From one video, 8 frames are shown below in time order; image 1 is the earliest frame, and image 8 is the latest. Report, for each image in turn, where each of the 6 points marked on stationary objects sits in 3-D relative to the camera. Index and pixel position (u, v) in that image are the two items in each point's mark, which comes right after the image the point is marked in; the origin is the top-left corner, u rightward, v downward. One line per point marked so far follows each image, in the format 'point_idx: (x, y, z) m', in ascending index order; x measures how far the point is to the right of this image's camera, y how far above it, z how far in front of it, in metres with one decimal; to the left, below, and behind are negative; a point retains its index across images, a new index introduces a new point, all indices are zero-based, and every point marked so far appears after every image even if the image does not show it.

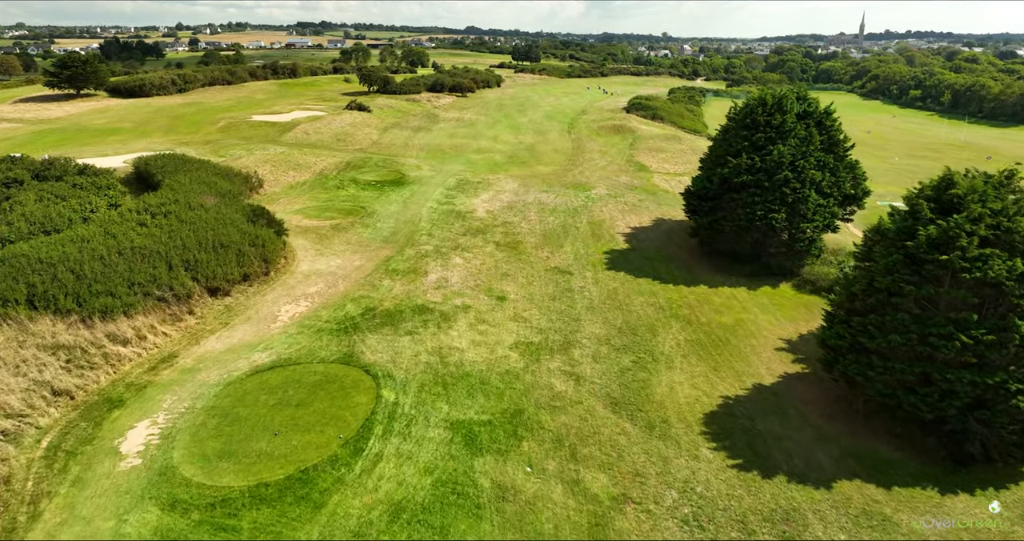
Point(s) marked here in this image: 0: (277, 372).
0: (-5.7, -2.5, +16.9) m
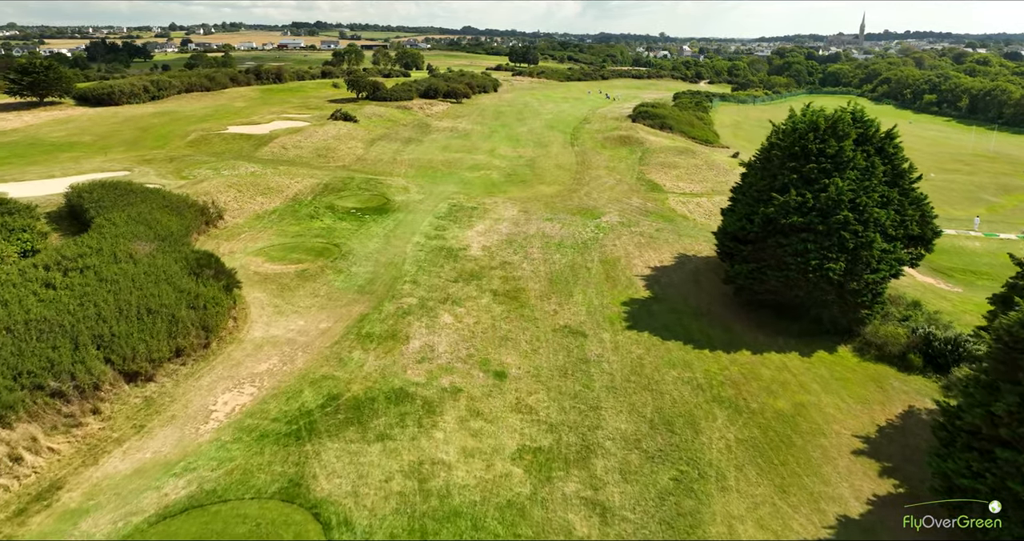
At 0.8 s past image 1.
0: (-5.7, -4.4, +12.3) m
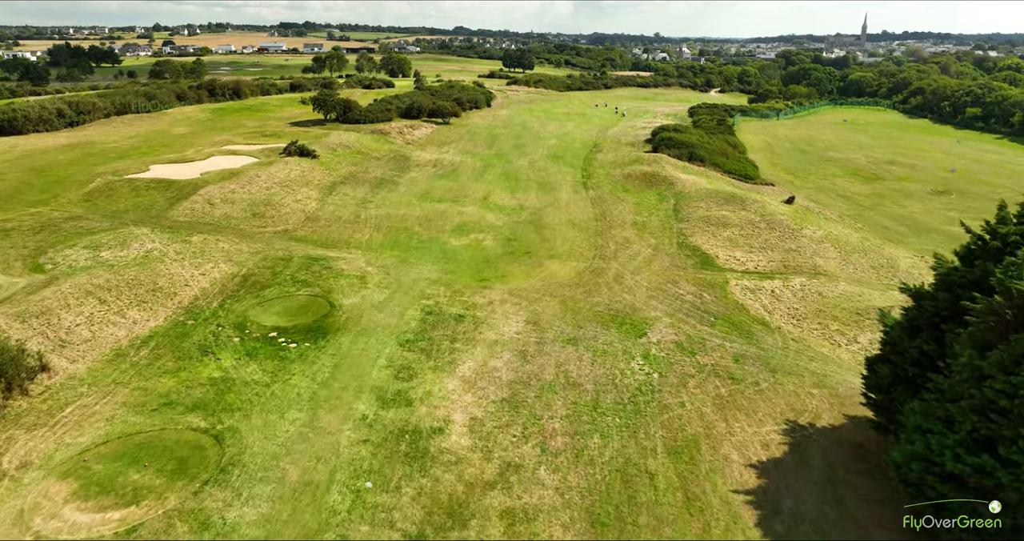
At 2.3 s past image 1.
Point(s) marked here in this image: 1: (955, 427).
0: (-5.3, -9.2, +0.9) m
1: (+8.1, -2.8, +12.6) m
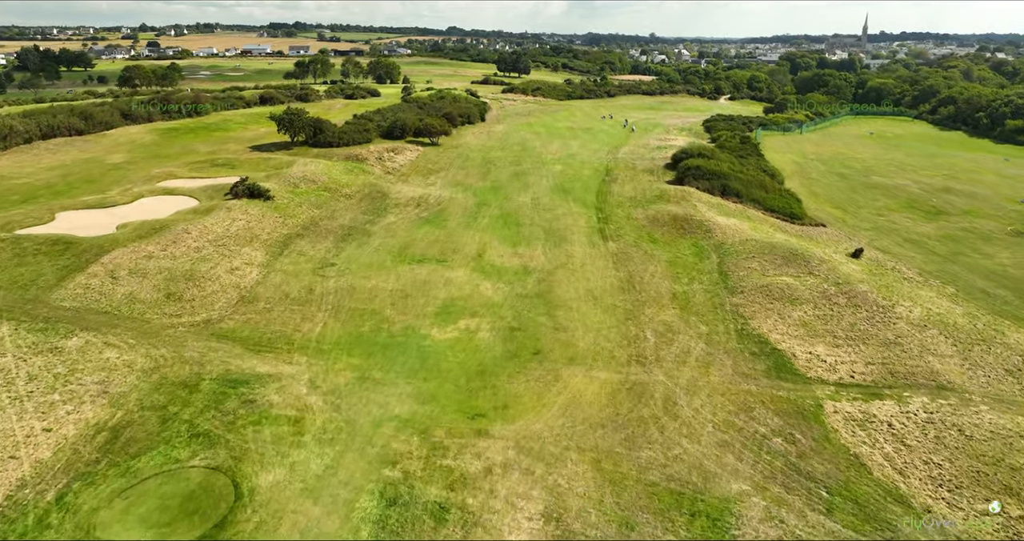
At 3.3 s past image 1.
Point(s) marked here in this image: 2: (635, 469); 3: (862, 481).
0: (-4.9, -12.9, -7.8) m
1: (+8.4, -6.4, +4.0) m
2: (+3.1, -4.9, +17.1) m
3: (+8.7, -5.2, +17.3) m
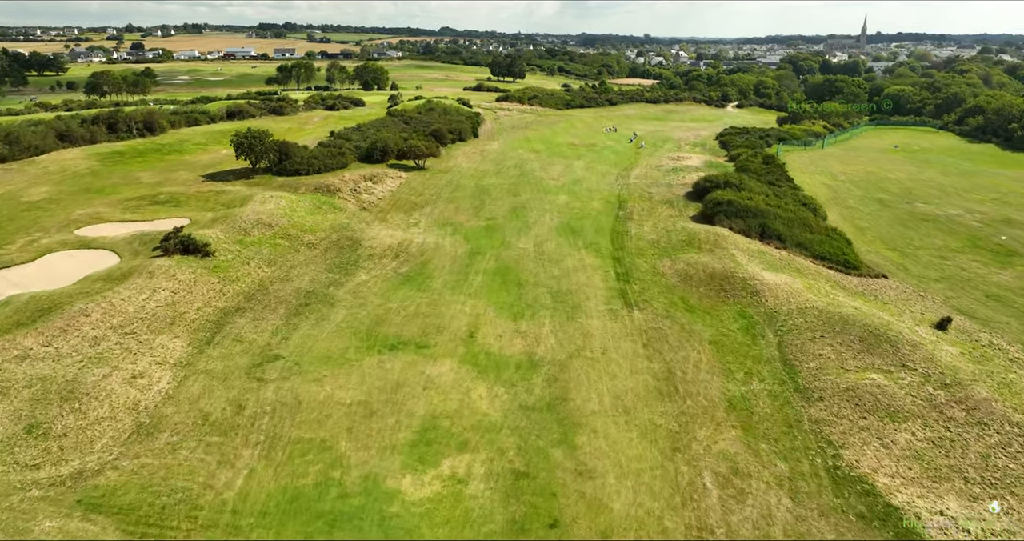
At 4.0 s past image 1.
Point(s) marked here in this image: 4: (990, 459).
0: (-4.4, -16.0, -15.2) m
1: (+8.7, -9.5, -3.3) m
2: (+3.2, -8.0, +9.8) m
3: (+8.9, -8.4, +10.0) m
4: (+13.1, -5.1, +19.0) m
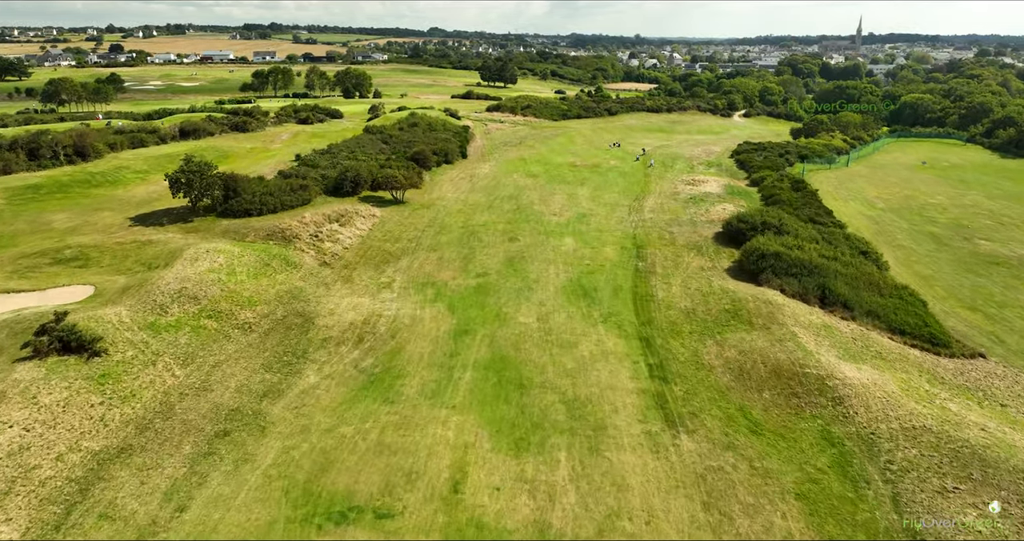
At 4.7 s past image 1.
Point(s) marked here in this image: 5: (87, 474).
0: (-3.7, -19.3, -23.2) m
1: (+9.2, -12.8, -11.0) m
2: (+3.6, -11.3, +2.0) m
3: (+9.2, -11.6, +2.2) m
4: (+13.3, -8.3, +11.3) m
5: (-10.8, -4.9, +17.6) m
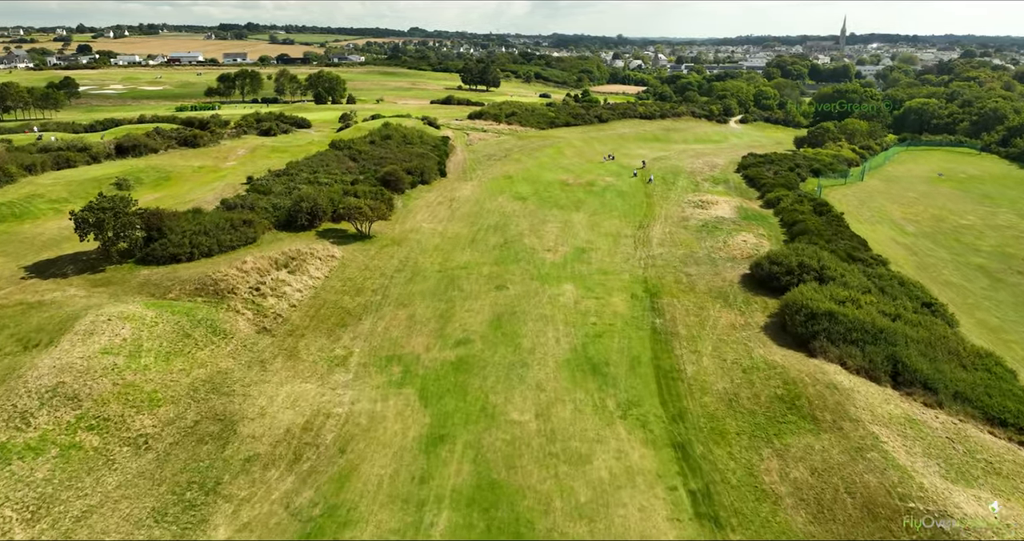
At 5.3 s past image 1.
0: (-2.6, -21.9, -30.0) m
1: (+10.0, -15.2, -17.6) m
2: (+4.0, -13.8, -4.7) m
3: (+9.7, -14.1, -4.3) m
4: (+13.5, -10.7, +4.9) m
5: (-10.8, -7.5, +10.6) m
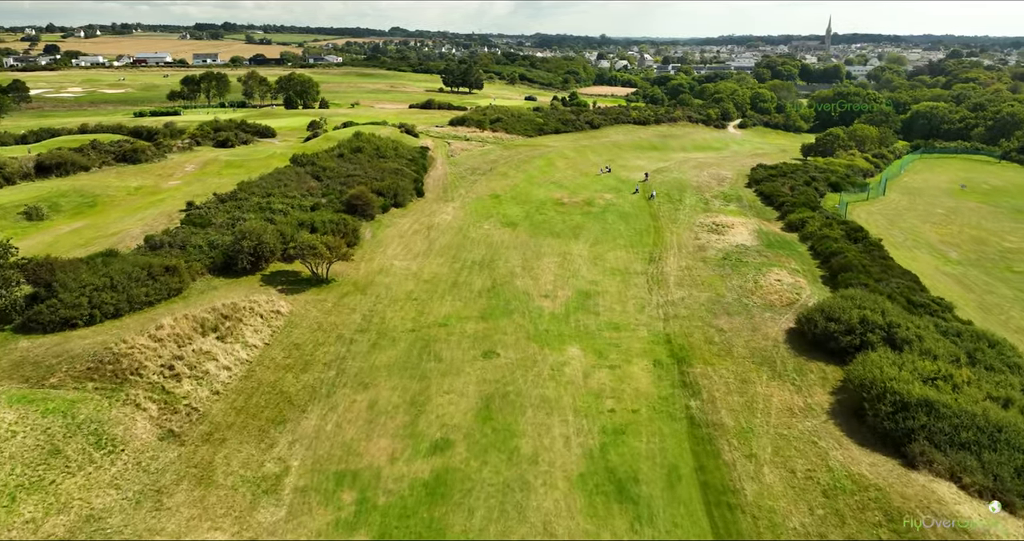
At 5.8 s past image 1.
0: (-1.3, -24.2, -36.8) m
1: (+10.9, -17.4, -24.1) m
2: (+4.6, -16.1, -11.4) m
3: (+10.3, -16.3, -10.8) m
4: (+13.9, -12.9, -1.5) m
5: (-10.5, -9.9, +3.6) m
